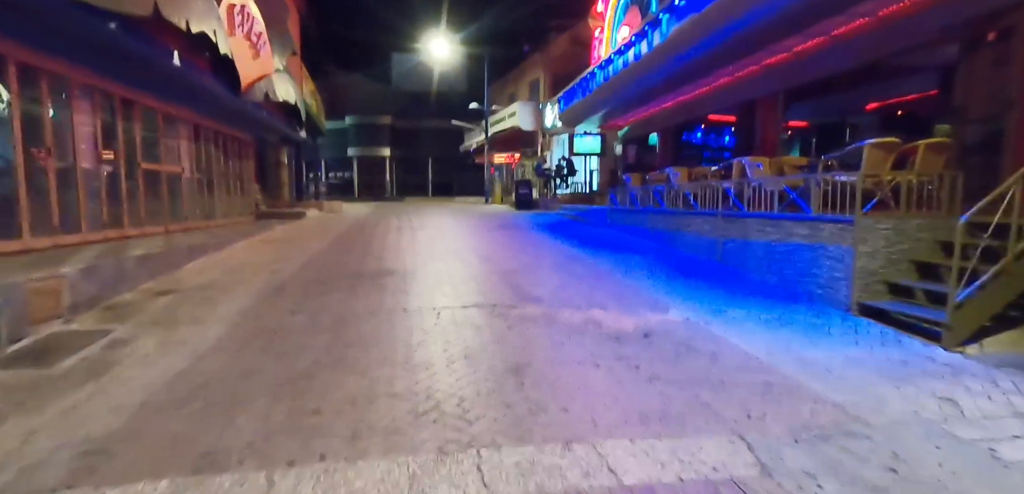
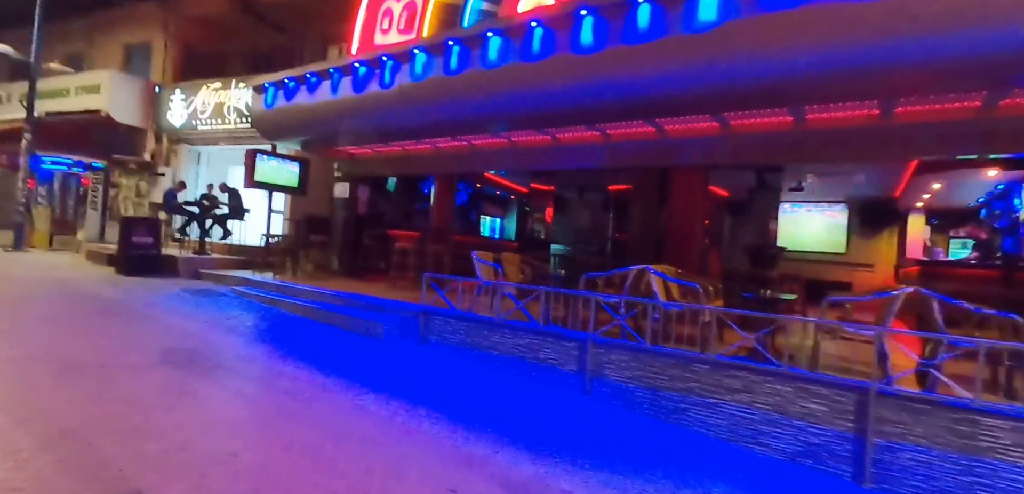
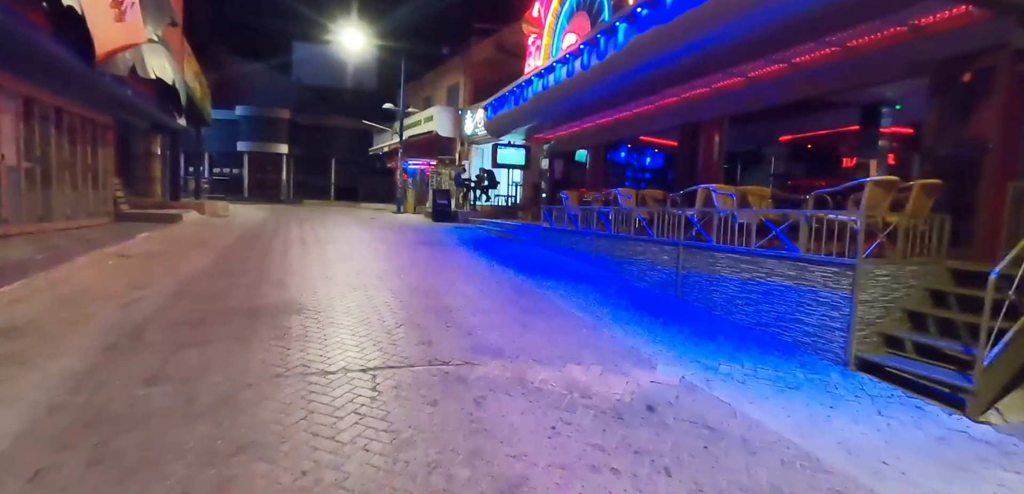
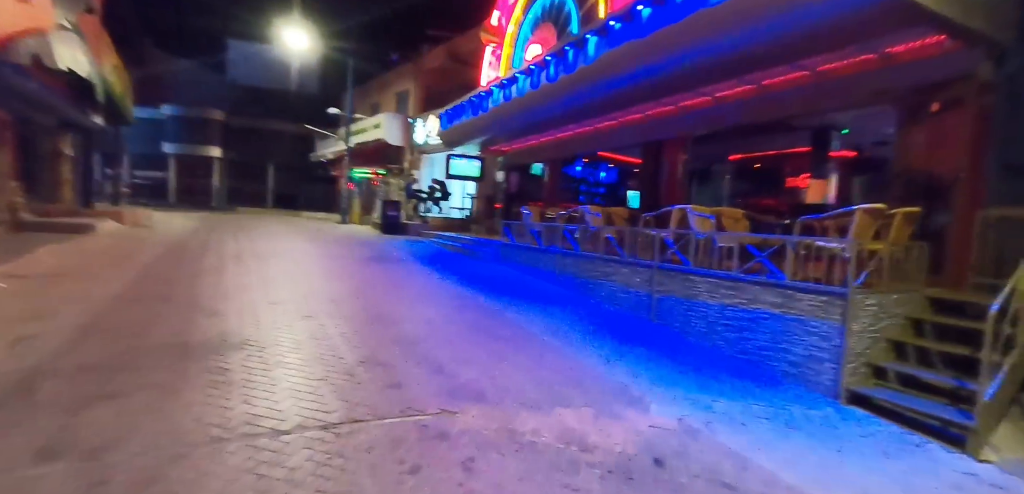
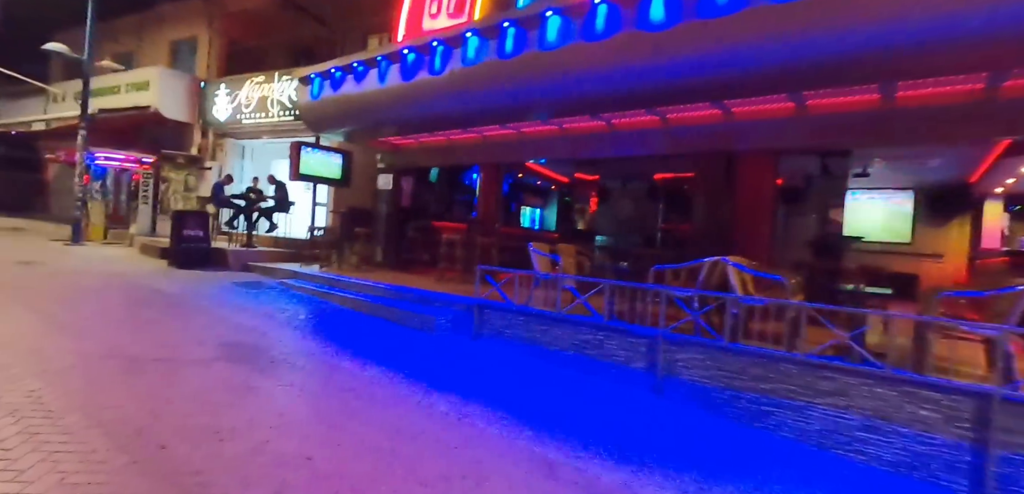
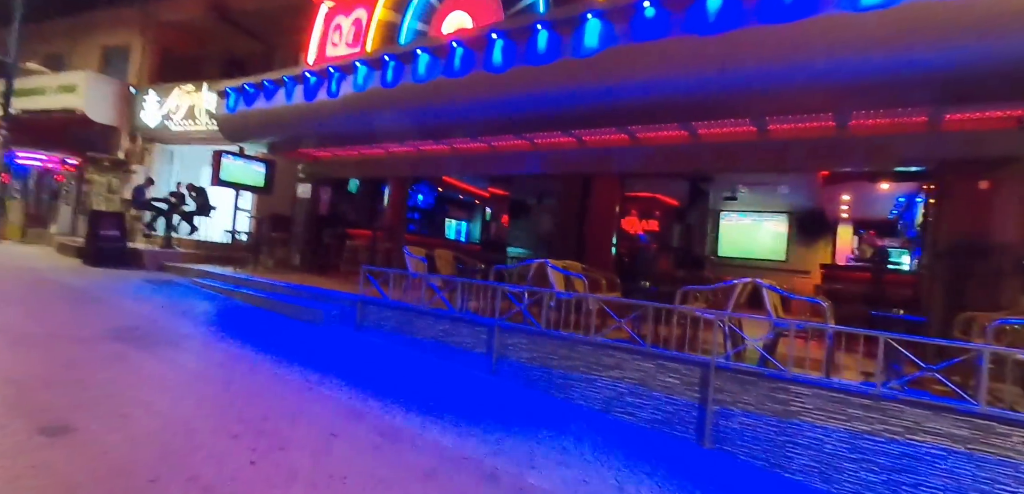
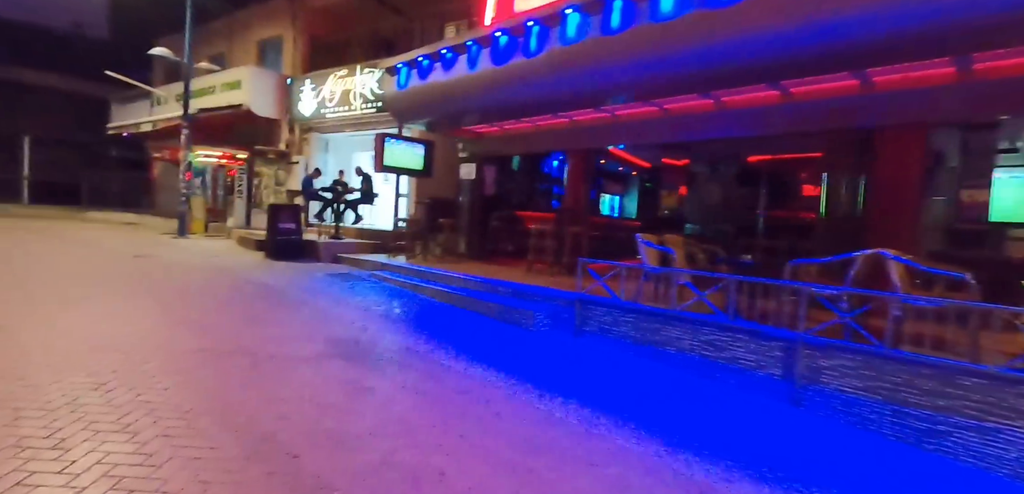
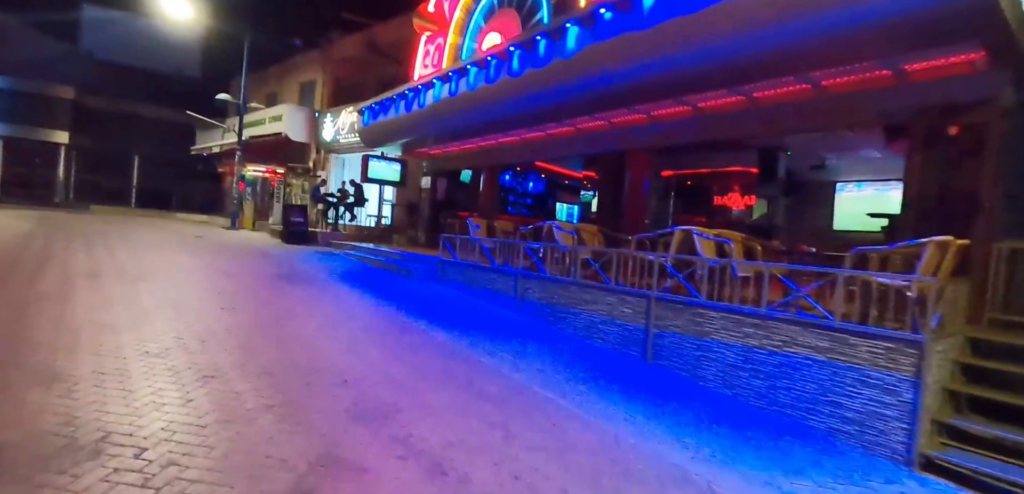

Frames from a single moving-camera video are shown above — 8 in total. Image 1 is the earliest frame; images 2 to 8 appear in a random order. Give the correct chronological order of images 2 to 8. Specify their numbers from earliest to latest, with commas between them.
3, 4, 8, 6, 2, 5, 7
